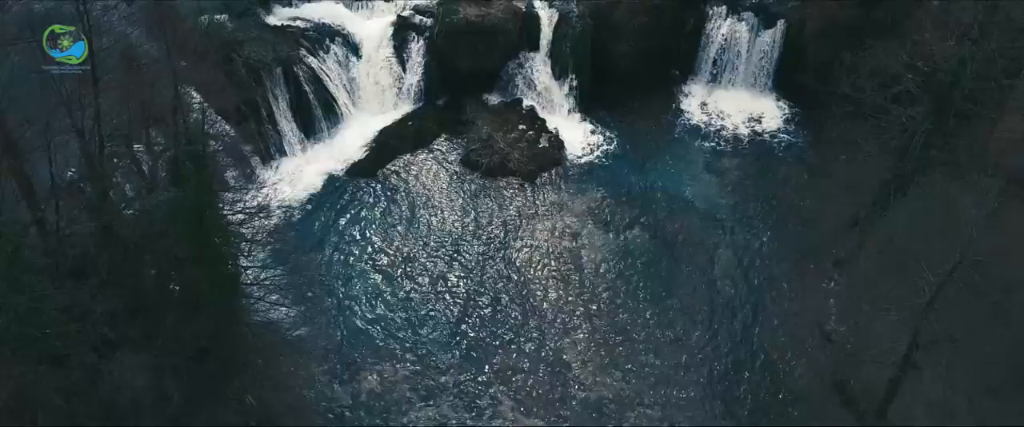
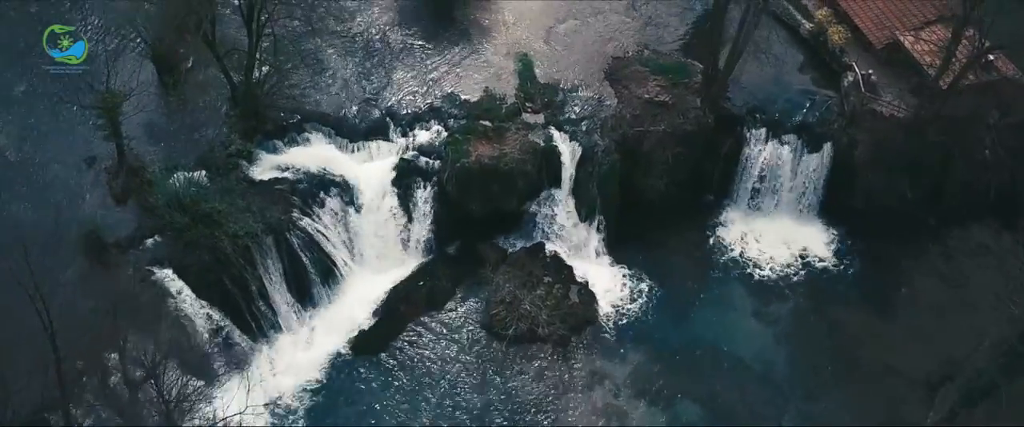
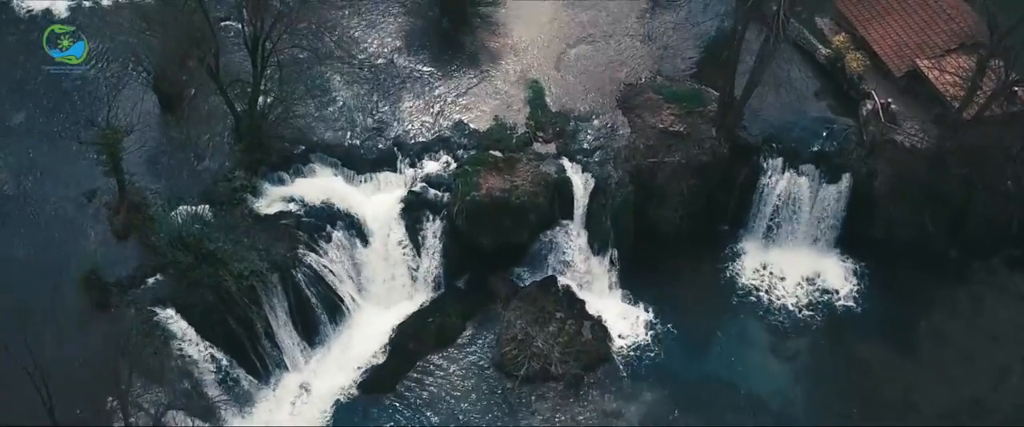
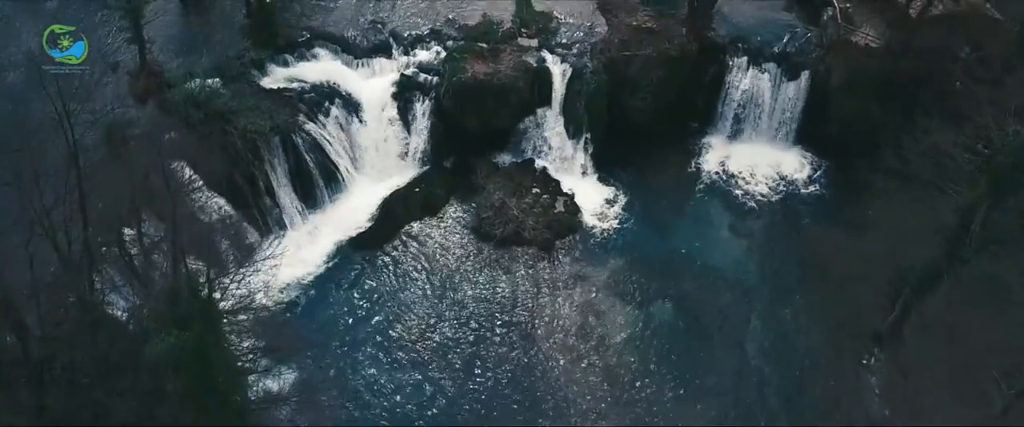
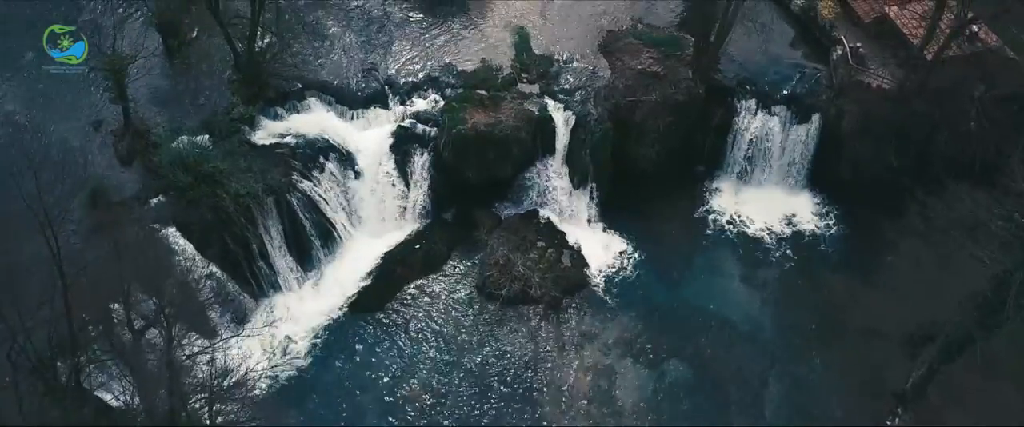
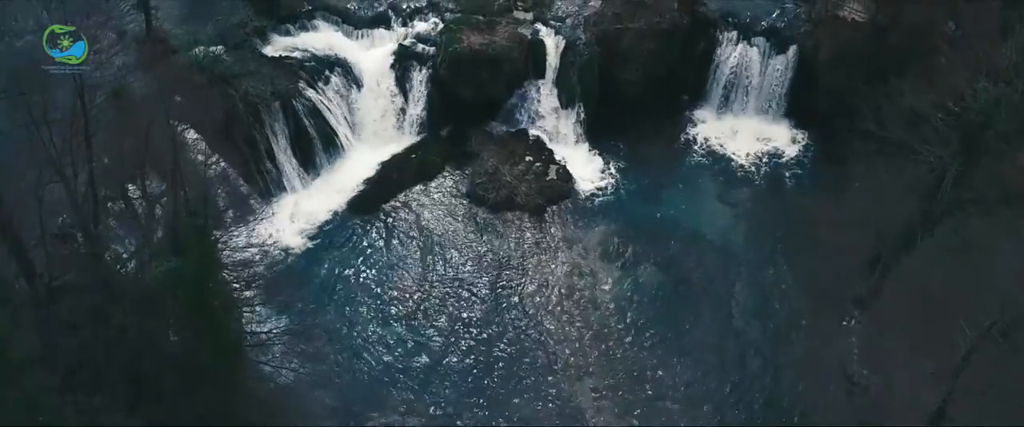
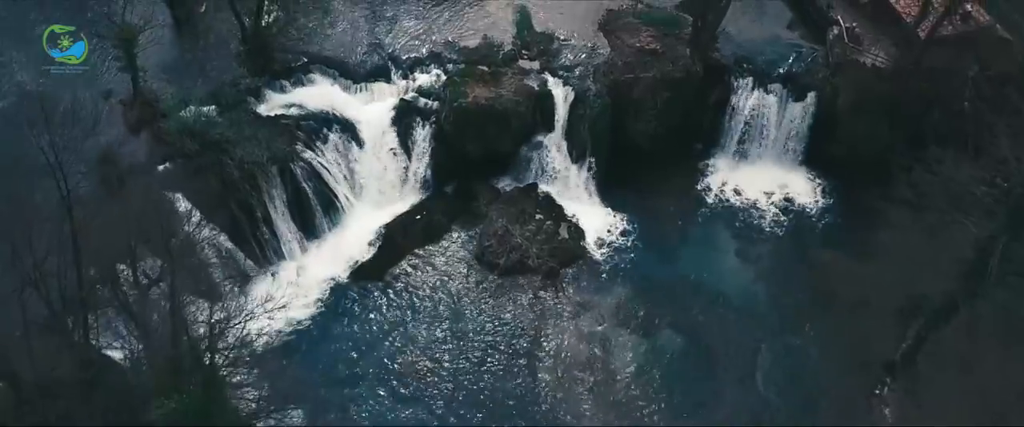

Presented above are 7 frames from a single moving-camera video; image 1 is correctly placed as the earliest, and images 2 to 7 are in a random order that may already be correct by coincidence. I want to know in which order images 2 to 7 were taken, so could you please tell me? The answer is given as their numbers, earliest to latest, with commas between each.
6, 4, 7, 5, 2, 3
